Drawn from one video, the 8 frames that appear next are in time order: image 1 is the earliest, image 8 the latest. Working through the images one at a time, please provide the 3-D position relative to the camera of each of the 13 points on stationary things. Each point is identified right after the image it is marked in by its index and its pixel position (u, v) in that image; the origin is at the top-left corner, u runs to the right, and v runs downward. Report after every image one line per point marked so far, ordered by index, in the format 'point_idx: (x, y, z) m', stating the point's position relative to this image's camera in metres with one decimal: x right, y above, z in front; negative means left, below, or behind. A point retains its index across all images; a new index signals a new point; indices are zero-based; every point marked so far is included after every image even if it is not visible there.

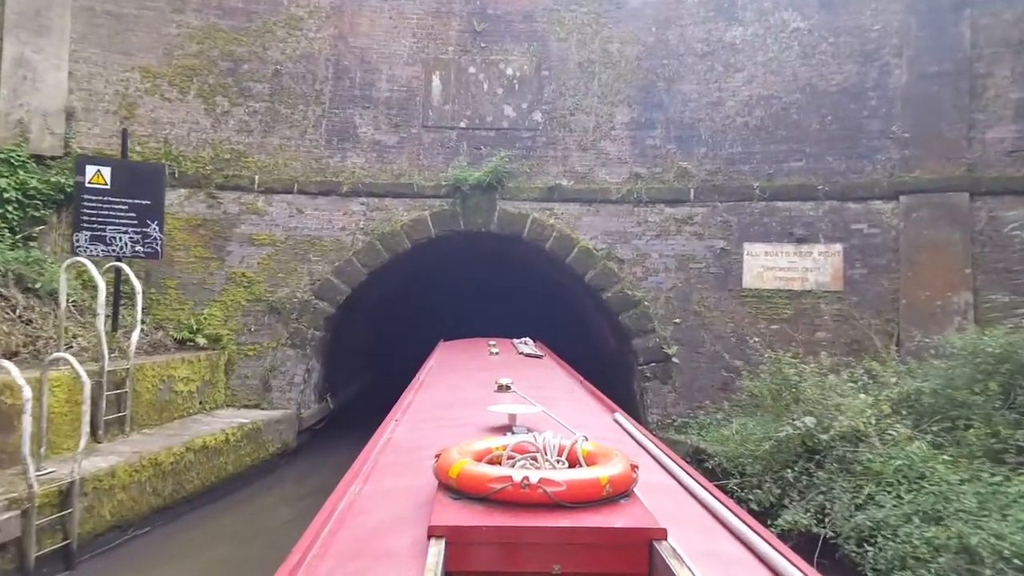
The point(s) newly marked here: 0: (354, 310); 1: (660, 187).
0: (-3.6, -0.5, +10.2) m
1: (+3.2, +2.2, +9.5) m
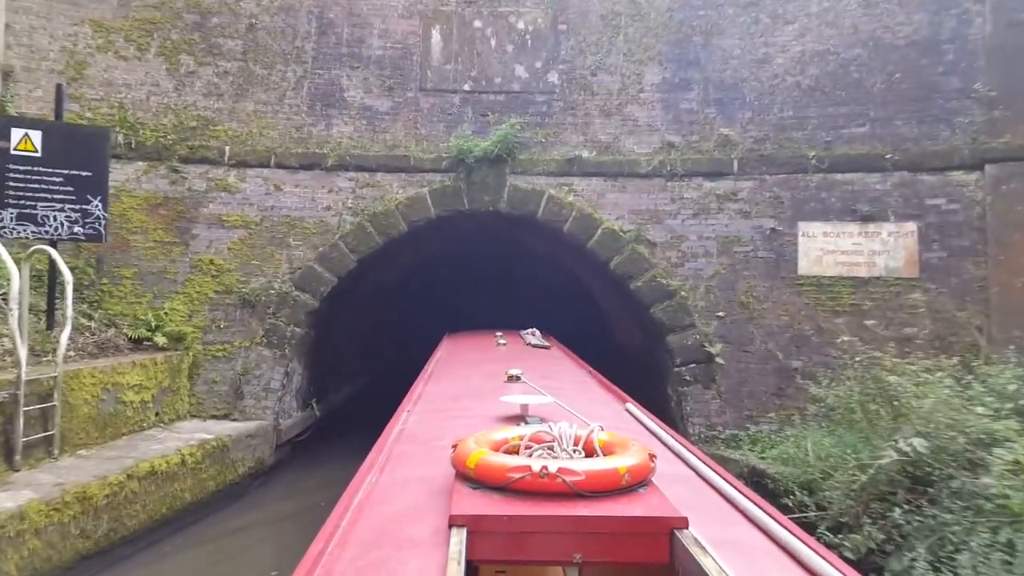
0: (-3.4, -0.3, +8.8) m
1: (+3.5, +2.4, +8.1) m
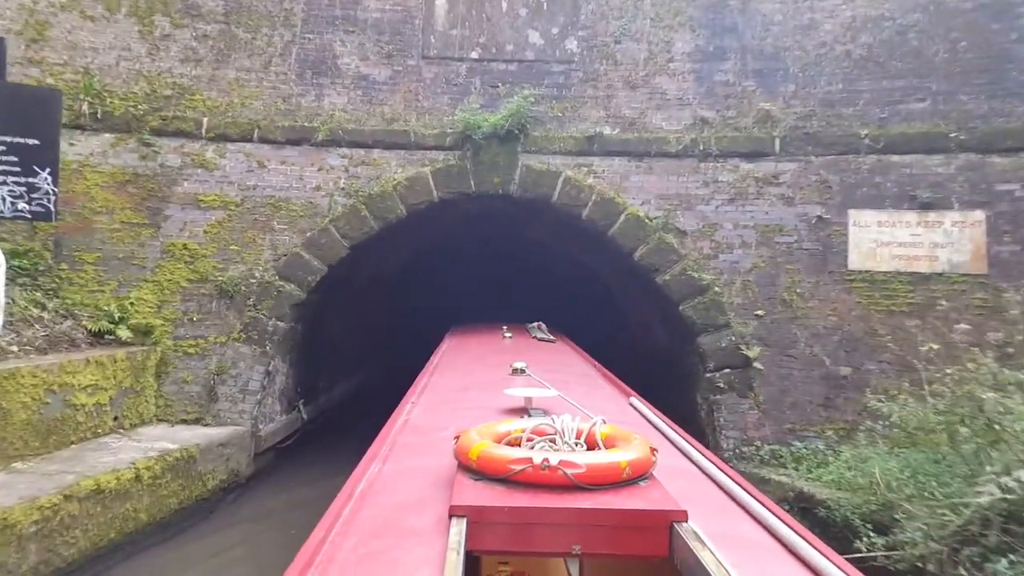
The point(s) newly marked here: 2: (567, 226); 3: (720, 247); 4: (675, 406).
0: (-3.2, -0.1, +8.0) m
1: (+3.7, +2.5, +7.2) m
2: (+1.0, +1.2, +7.8) m
3: (+3.3, +0.7, +7.0) m
4: (+3.0, -2.2, +8.0) m
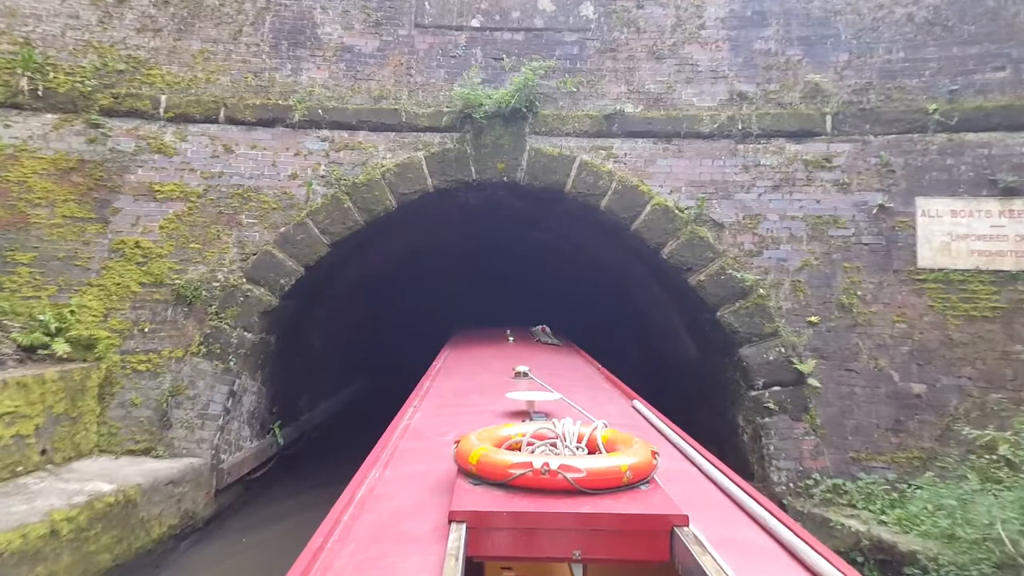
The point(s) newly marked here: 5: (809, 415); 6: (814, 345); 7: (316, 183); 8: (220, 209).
0: (-3.1, -0.2, +7.0) m
1: (+3.8, +2.5, +6.2) m
2: (+1.1, +1.1, +6.8) m
3: (+3.4, +0.6, +5.9) m
4: (+3.1, -2.2, +7.0) m
5: (+3.8, -1.6, +5.5) m
6: (+3.9, -0.7, +5.7) m
7: (-2.7, +1.5, +6.0) m
8: (-3.9, +1.1, +5.9) m
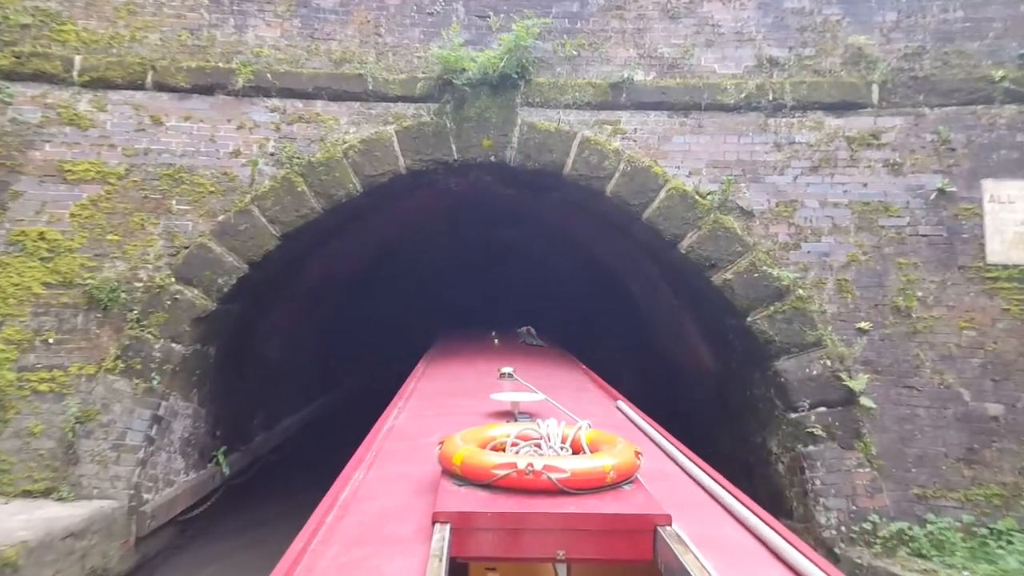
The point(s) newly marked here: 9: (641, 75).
0: (-3.2, -0.2, +5.9) m
1: (+3.6, +2.5, +5.2) m
2: (+0.9, +1.1, +5.8) m
3: (+3.3, +0.6, +5.0) m
4: (+3.0, -2.2, +6.0) m
5: (+3.6, -1.6, +4.5) m
6: (+3.8, -0.7, +4.7) m
7: (-2.8, +1.5, +5.0) m
8: (-4.1, +1.1, +4.9) m
9: (+1.6, +2.6, +5.3) m
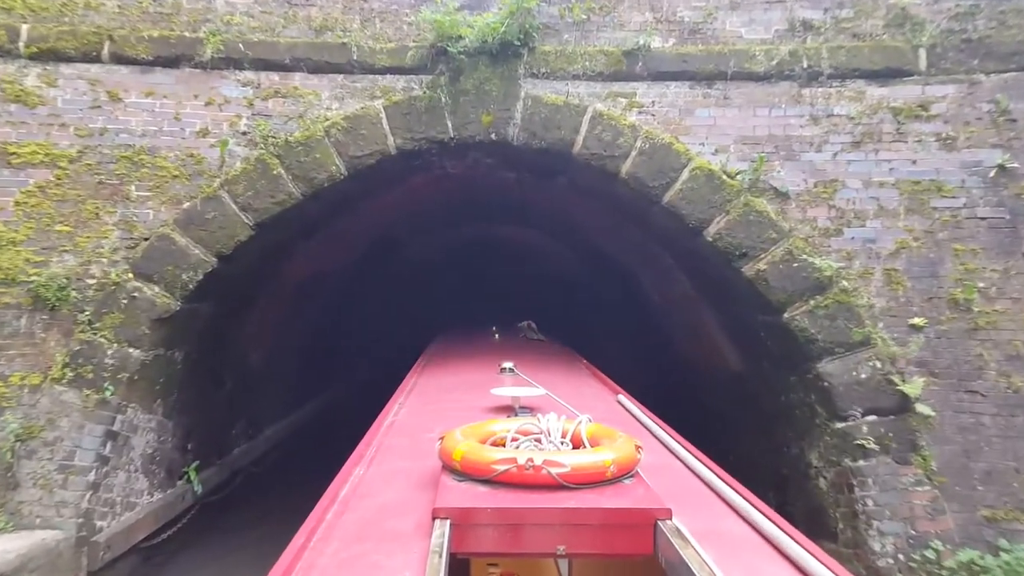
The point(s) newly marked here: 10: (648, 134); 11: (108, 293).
0: (-3.2, -0.1, +5.4) m
1: (+3.7, +2.6, +4.6) m
2: (+1.0, +1.2, +5.2) m
3: (+3.3, +0.7, +4.4) m
4: (+3.0, -2.1, +5.4) m
5: (+3.7, -1.5, +4.0) m
6: (+3.9, -0.7, +4.1) m
7: (-2.8, +1.5, +4.4) m
8: (-4.0, +1.1, +4.3) m
9: (+1.6, +2.7, +4.7) m
10: (+1.4, +1.6, +4.5) m
11: (-3.8, 0.0, +4.1) m
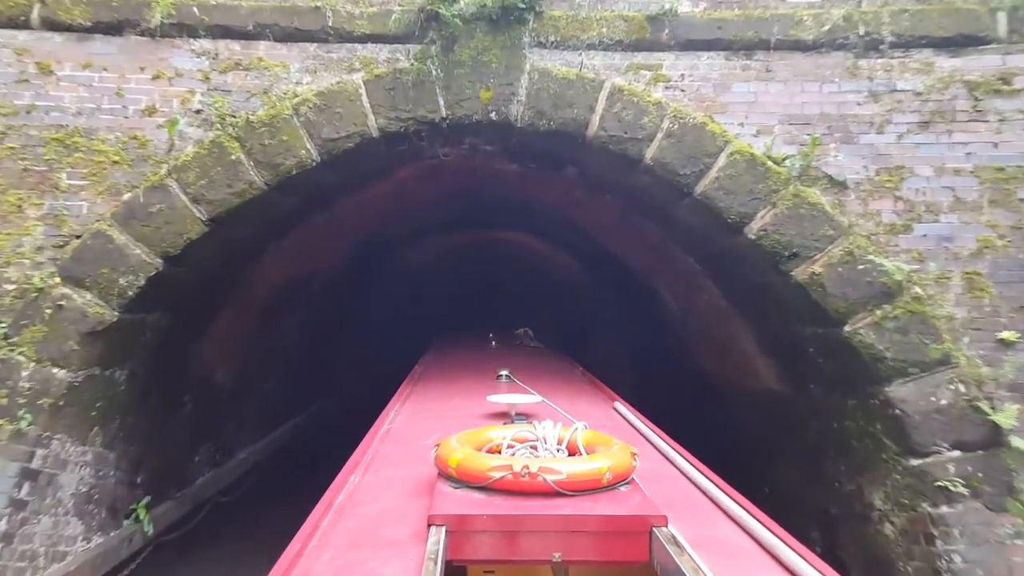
0: (-3.2, -0.2, +4.7) m
1: (+3.7, +2.5, +3.9) m
2: (+1.0, +1.1, +4.5) m
3: (+3.4, +0.6, +3.7) m
4: (+3.1, -2.2, +4.6) m
5: (+3.7, -1.6, +3.2) m
6: (+3.9, -0.7, +3.4) m
7: (-2.8, +1.4, +3.7) m
8: (-4.0, +1.0, +3.6) m
9: (+1.6, +2.6, +4.0) m
10: (+1.4, +1.5, +3.8) m
11: (-3.8, -0.1, +3.4) m
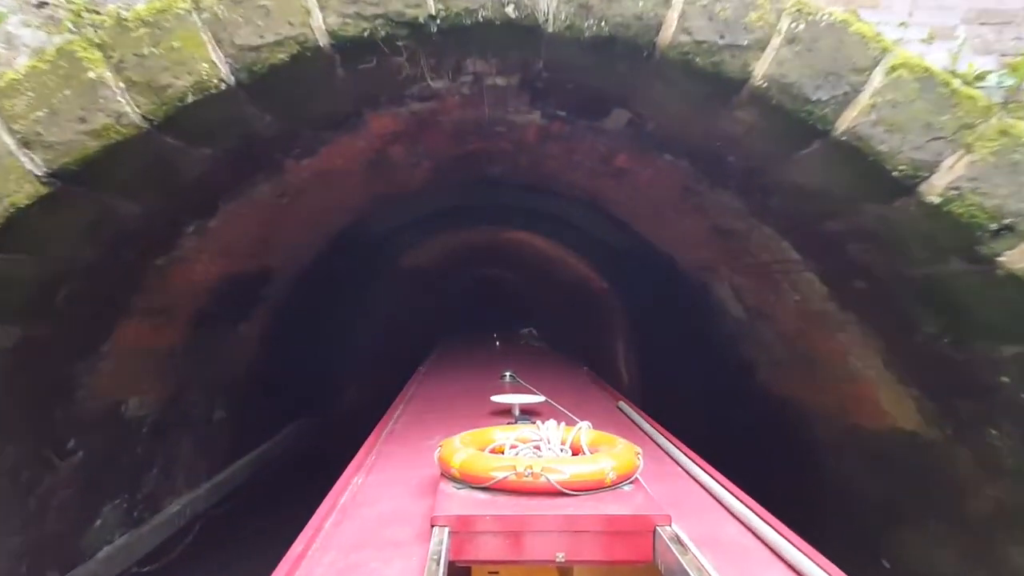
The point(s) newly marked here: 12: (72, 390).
0: (-3.0, -0.2, +3.3) m
1: (+3.8, +2.5, +2.5) m
2: (+1.2, +1.1, +3.1) m
3: (+3.5, +0.7, +2.2) m
4: (+3.2, -2.2, +3.2) m
5: (+3.9, -1.6, +1.8) m
6: (+4.0, -0.7, +2.0) m
7: (-2.6, +1.4, +2.3) m
8: (-3.9, +1.0, +2.2) m
9: (+1.8, +2.6, +2.6) m
10: (+1.6, +1.6, +2.4) m
11: (-3.7, -0.1, +2.0) m
12: (-3.3, -0.8, +3.3) m
